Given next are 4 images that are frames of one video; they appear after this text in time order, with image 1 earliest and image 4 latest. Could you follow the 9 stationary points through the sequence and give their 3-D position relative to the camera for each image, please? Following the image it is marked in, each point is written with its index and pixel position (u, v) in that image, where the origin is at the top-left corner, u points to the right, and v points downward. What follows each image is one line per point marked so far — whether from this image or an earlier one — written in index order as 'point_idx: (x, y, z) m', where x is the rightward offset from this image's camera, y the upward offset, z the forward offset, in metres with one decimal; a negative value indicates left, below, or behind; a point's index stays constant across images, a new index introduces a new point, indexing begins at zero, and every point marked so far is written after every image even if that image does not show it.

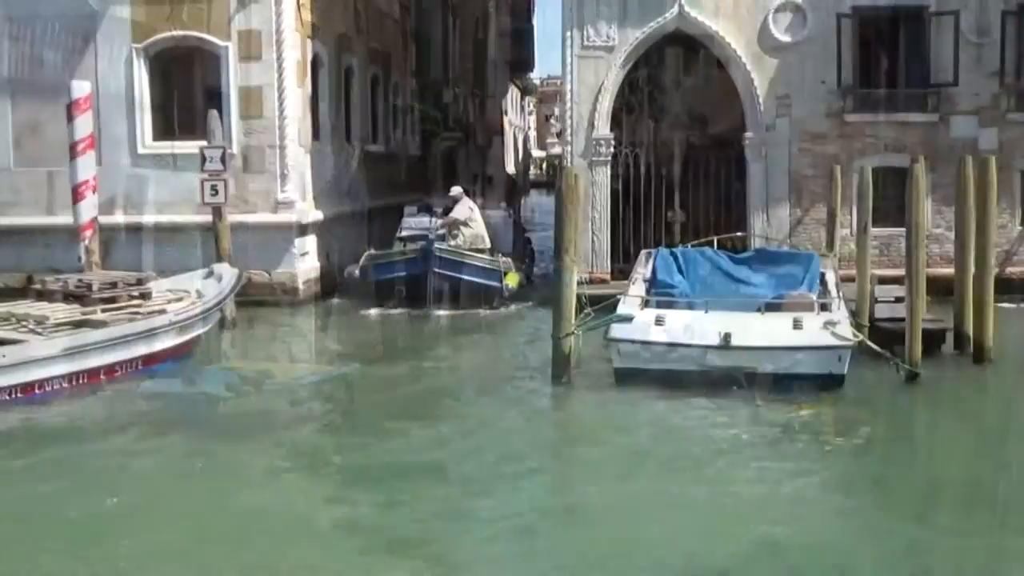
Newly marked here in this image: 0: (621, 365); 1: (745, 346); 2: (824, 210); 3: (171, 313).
0: (+1.0, -0.6, +11.5) m
1: (+2.0, -0.5, +11.1) m
2: (+4.0, +1.0, +16.8) m
3: (-3.1, -0.2, +12.8) m
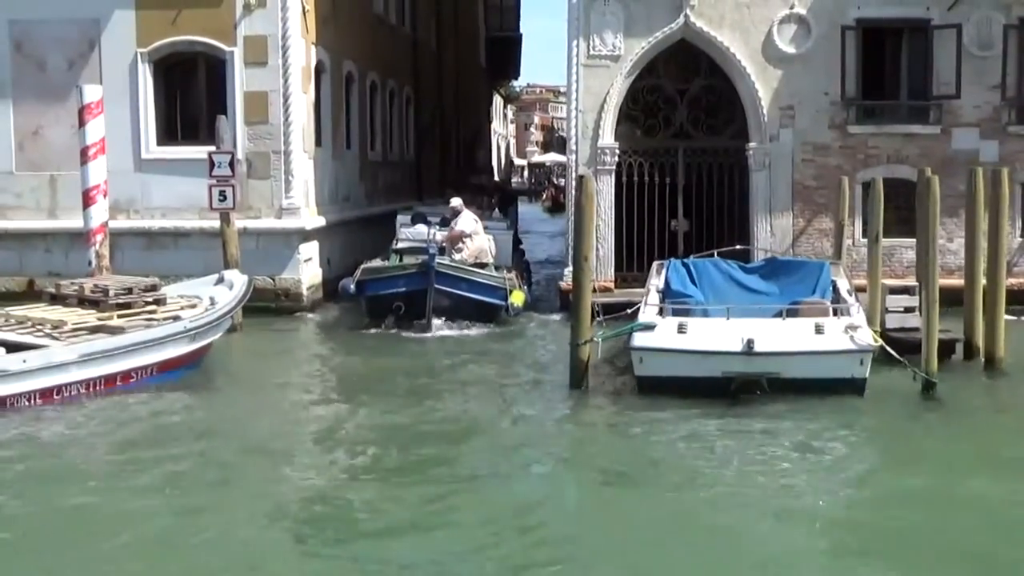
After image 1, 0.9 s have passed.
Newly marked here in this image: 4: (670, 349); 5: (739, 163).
0: (+1.1, -0.7, +11.6) m
1: (+2.2, -0.5, +11.2) m
2: (+4.0, +0.9, +16.9) m
3: (-3.0, -0.3, +12.8) m
4: (+1.4, -0.5, +11.4) m
5: (+3.0, +1.6, +17.4) m
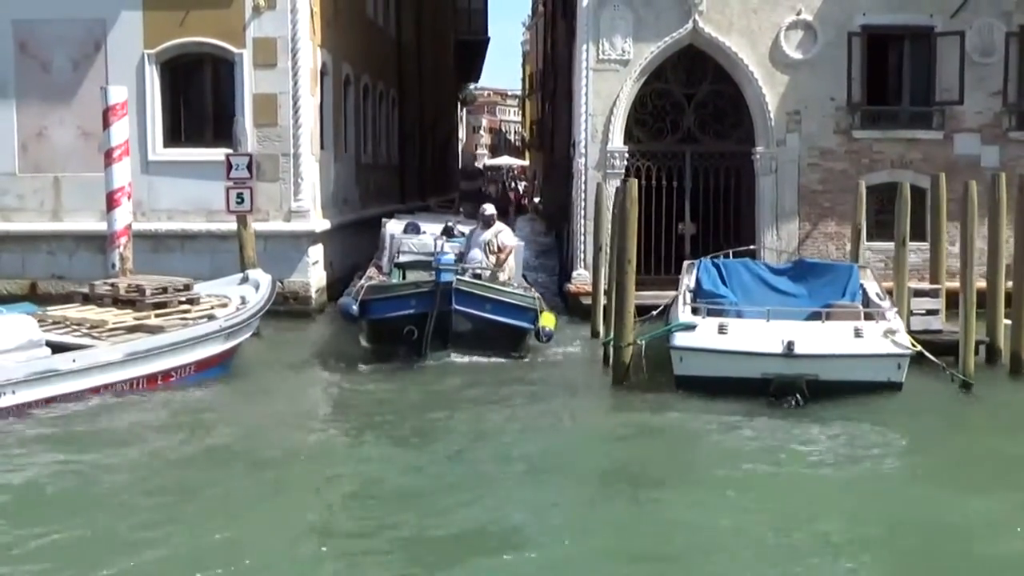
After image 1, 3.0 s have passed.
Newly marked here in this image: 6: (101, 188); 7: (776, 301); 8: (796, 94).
0: (+1.5, -0.7, +11.7) m
1: (+2.5, -0.6, +11.3) m
2: (+4.1, +0.8, +17.2) m
3: (-2.7, -0.3, +12.8) m
4: (+1.7, -0.5, +11.5) m
5: (+3.1, +1.6, +17.6) m
6: (-5.2, +1.3, +17.0) m
7: (+2.5, -0.1, +12.5) m
8: (+3.6, +2.5, +16.9) m
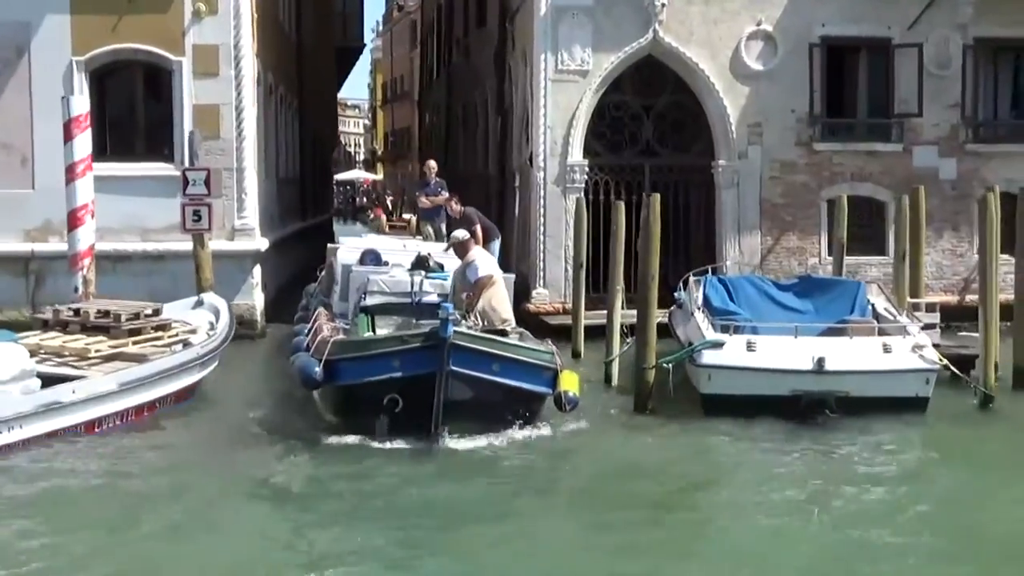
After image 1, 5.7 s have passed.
0: (+1.6, -0.9, +11.1) m
1: (+2.6, -0.7, +10.9) m
2: (+3.6, +0.7, +16.8) m
3: (-2.7, -0.5, +11.7) m
4: (+1.8, -0.7, +11.0) m
5: (+2.5, +1.4, +17.2) m
6: (-5.7, +1.0, +15.7) m
7: (+2.4, -0.3, +12.1) m
8: (+3.0, +2.3, +16.6) m
